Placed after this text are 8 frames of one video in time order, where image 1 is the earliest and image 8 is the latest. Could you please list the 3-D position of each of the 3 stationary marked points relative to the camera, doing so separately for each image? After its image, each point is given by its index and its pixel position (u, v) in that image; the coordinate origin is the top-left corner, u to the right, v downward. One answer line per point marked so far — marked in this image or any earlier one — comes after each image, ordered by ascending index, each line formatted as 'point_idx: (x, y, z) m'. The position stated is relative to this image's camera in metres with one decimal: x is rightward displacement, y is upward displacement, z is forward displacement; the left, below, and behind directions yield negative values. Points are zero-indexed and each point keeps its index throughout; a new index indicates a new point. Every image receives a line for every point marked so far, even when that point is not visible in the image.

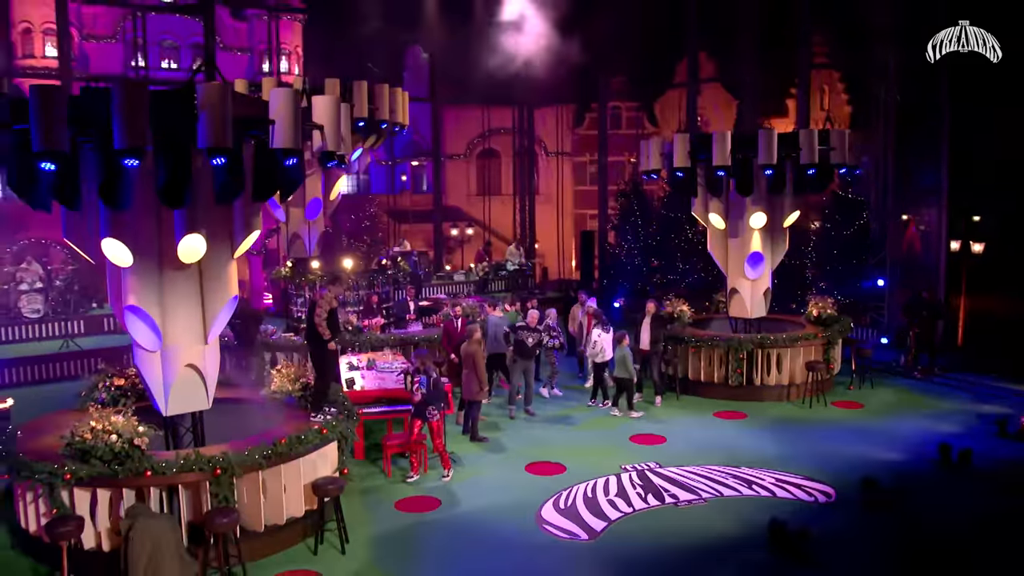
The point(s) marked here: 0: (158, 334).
0: (-3.0, -0.4, +7.4) m
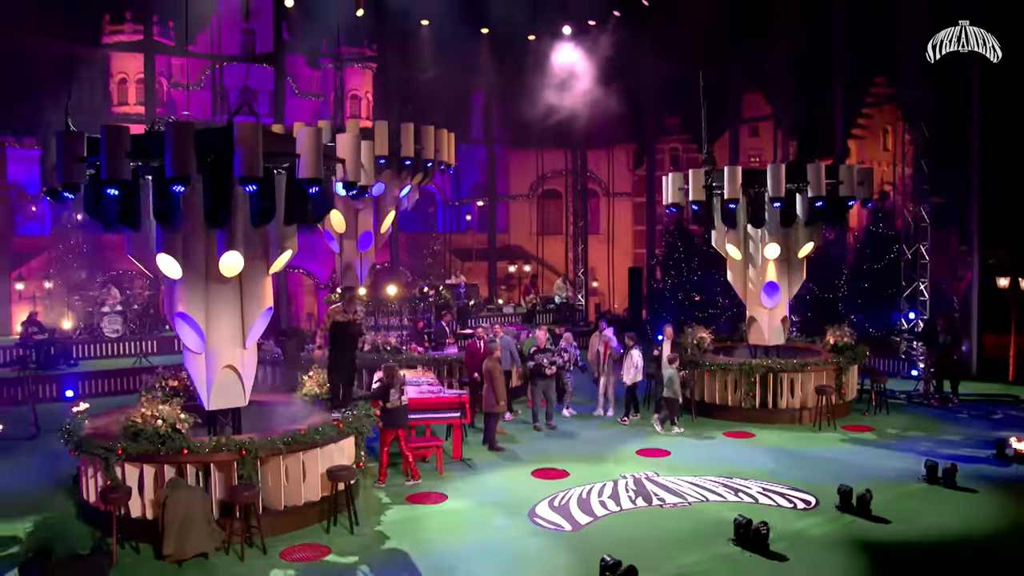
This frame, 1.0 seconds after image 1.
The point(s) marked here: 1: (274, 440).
0: (-3.1, -0.5, +8.7) m
1: (-2.4, -1.5, +8.5) m
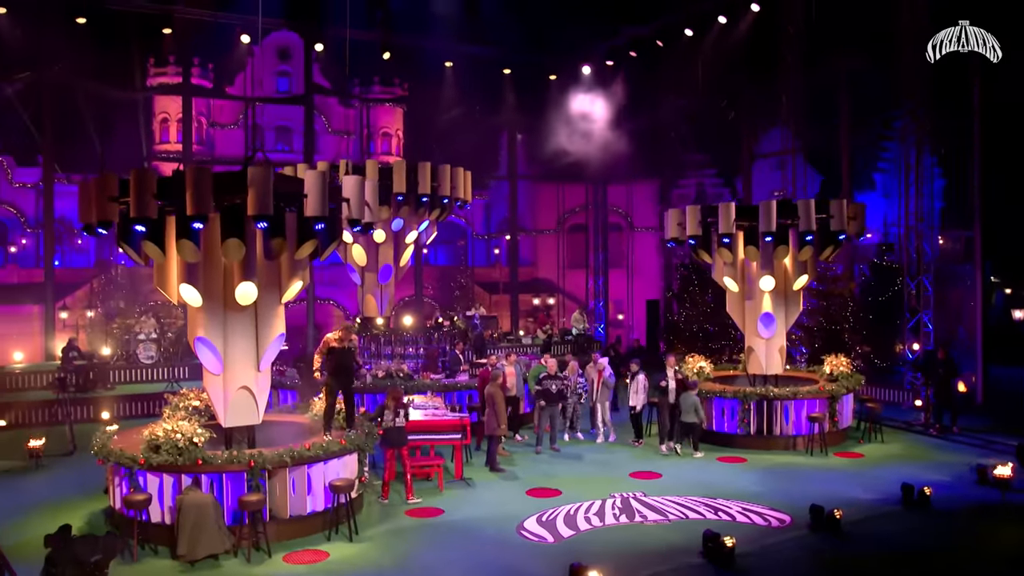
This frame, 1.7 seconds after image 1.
0: (-3.2, -0.8, +9.5) m
1: (-2.5, -1.8, +9.3) m
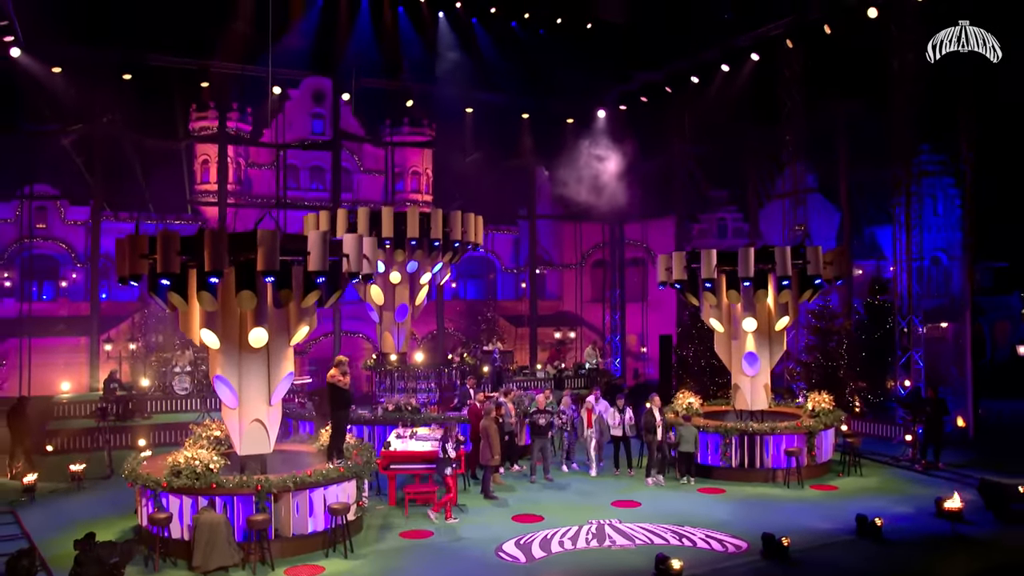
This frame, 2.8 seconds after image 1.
0: (-3.5, -1.3, +10.8) m
1: (-2.8, -2.3, +10.5) m
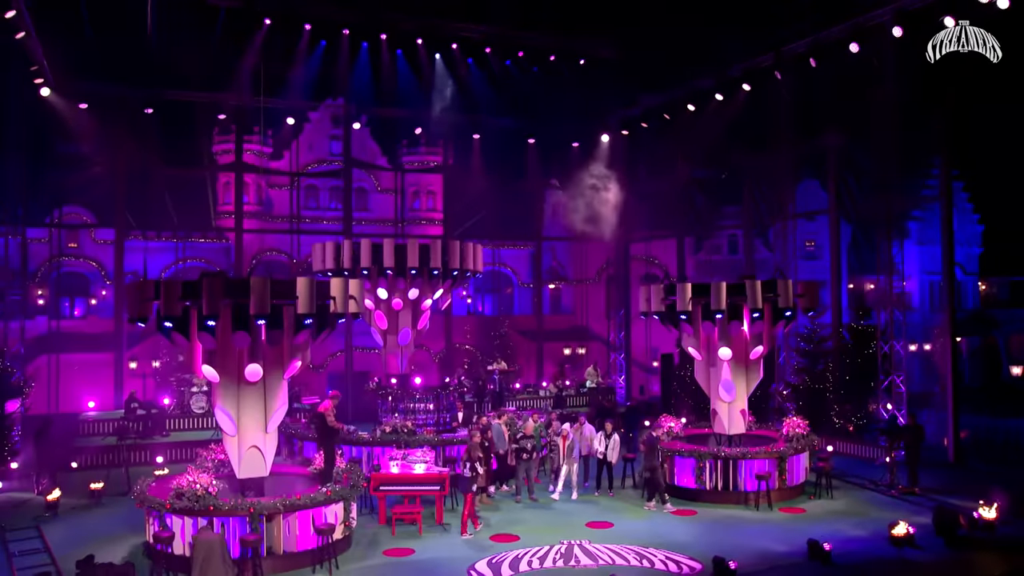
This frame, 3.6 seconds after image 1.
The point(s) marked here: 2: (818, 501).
0: (-3.9, -1.9, +11.9) m
1: (-3.2, -2.9, +11.5) m
2: (+5.7, -3.9, +15.8) m
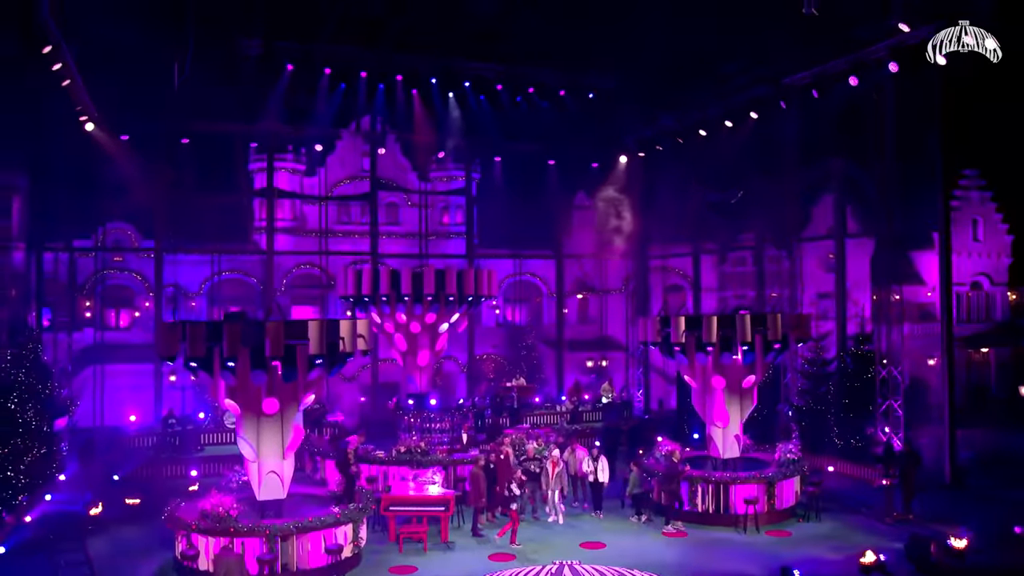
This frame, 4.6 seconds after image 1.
0: (-4.0, -2.5, +13.1) m
1: (-3.3, -3.5, +12.8) m
2: (+5.7, -4.6, +16.6) m
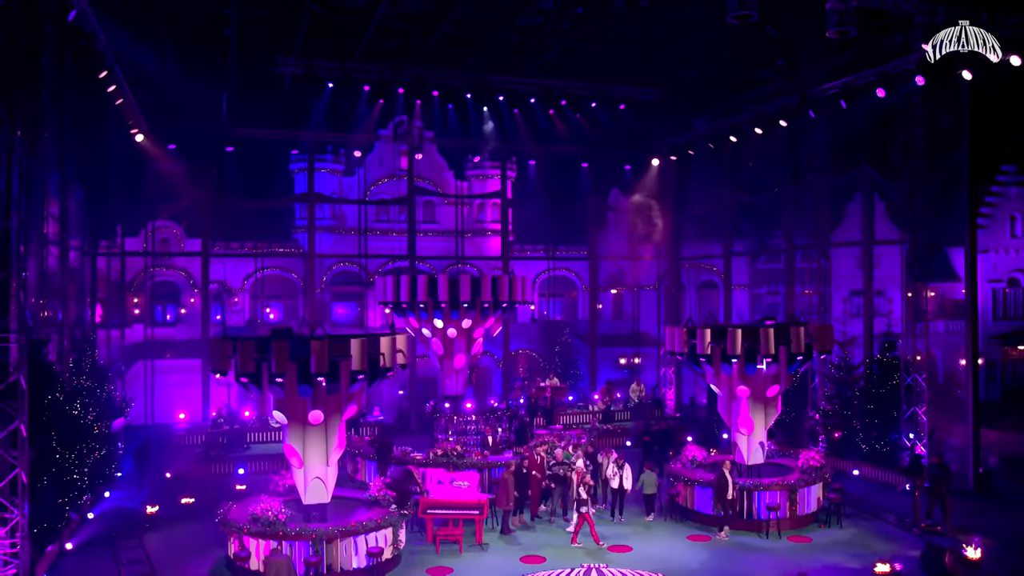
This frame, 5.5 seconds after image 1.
0: (-3.5, -2.8, +14.1) m
1: (-2.9, -3.9, +13.7) m
2: (+6.3, -4.9, +17.2) m
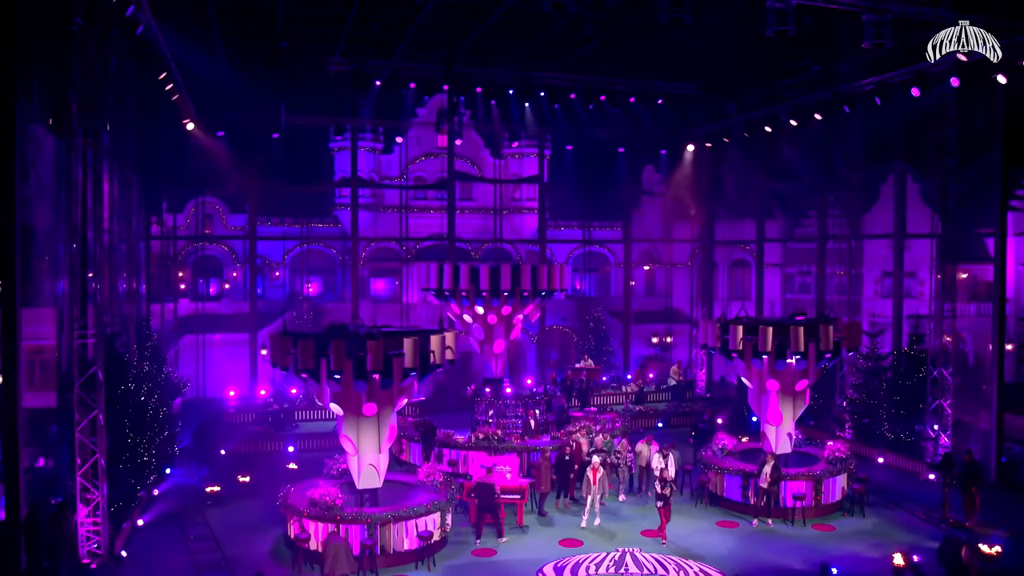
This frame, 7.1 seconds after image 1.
0: (-2.8, -2.9, +15.1) m
1: (-2.2, -3.9, +14.8) m
2: (+7.1, -4.8, +18.0) m
